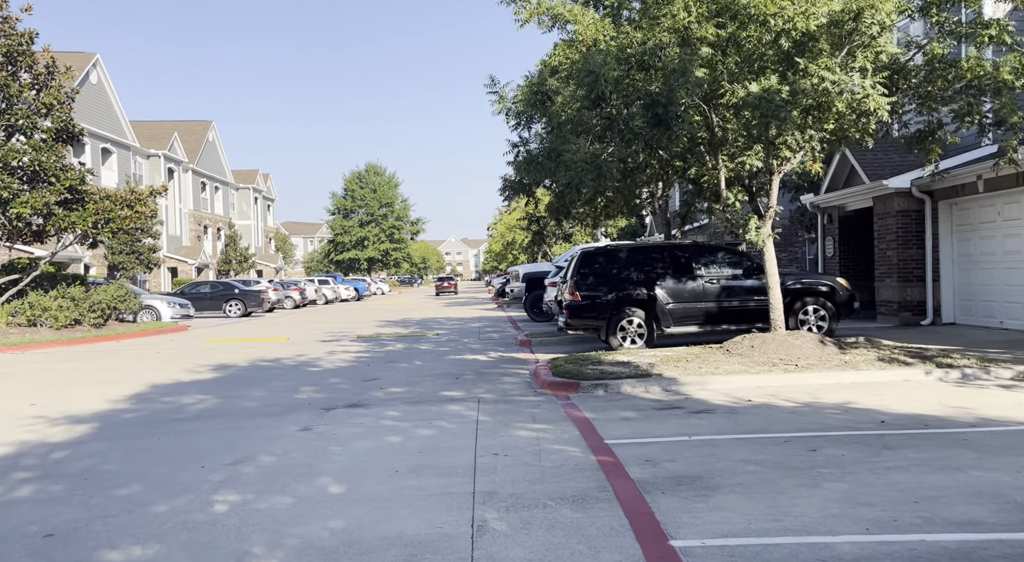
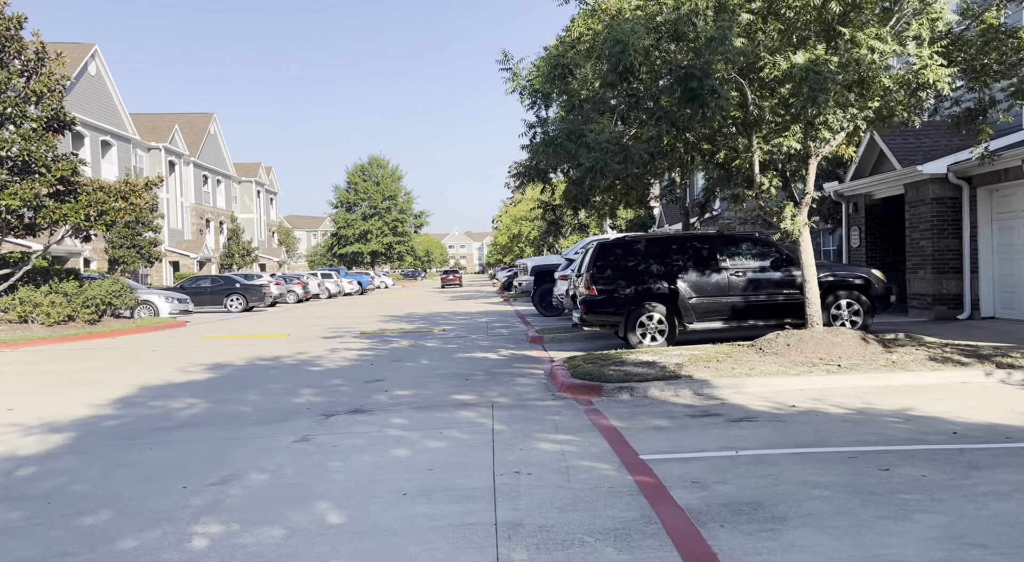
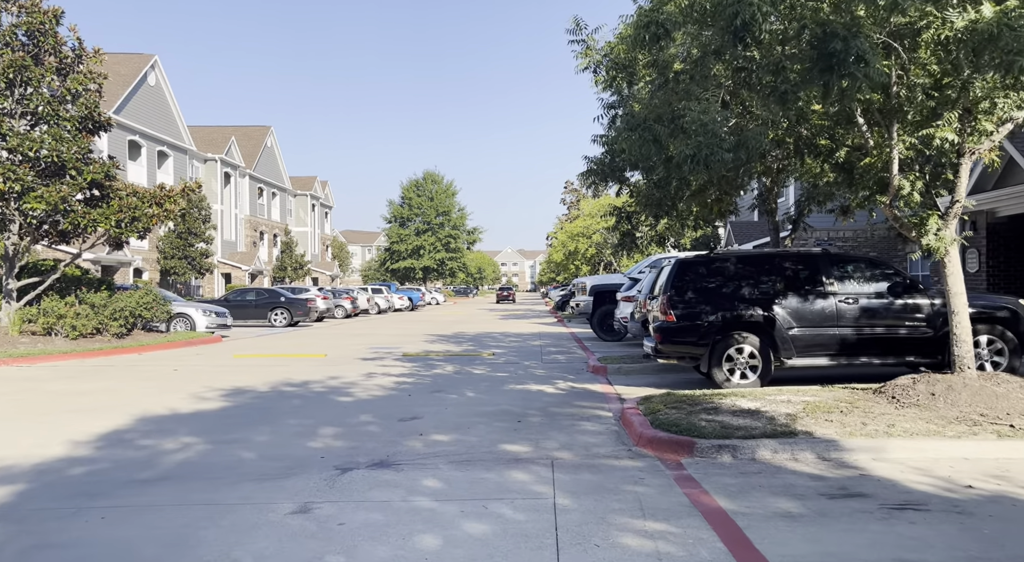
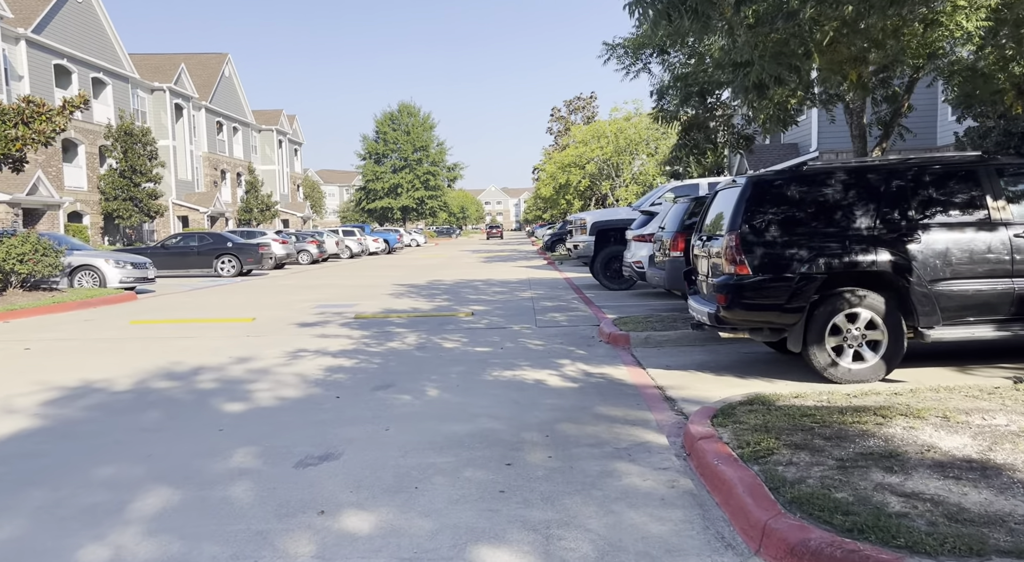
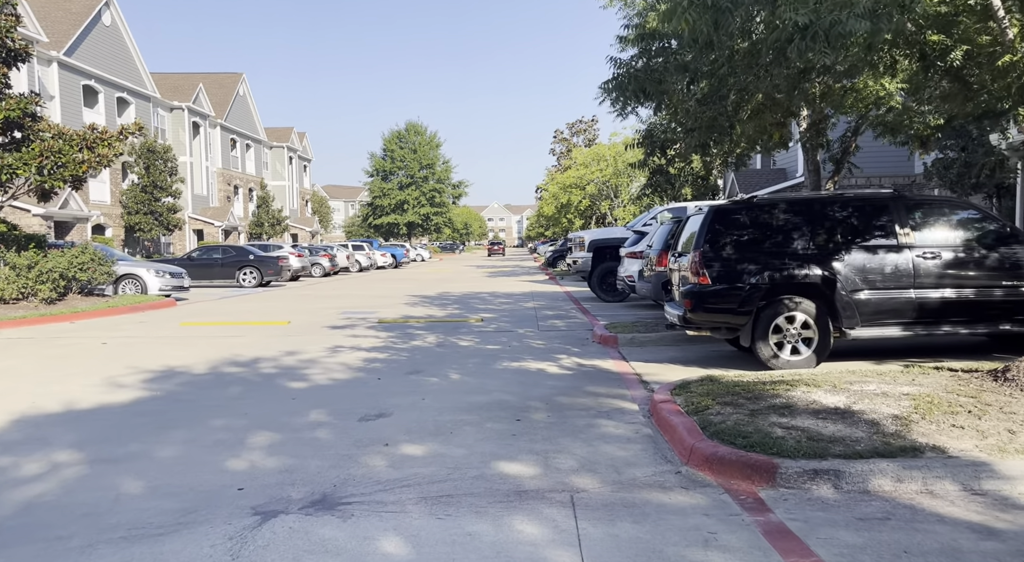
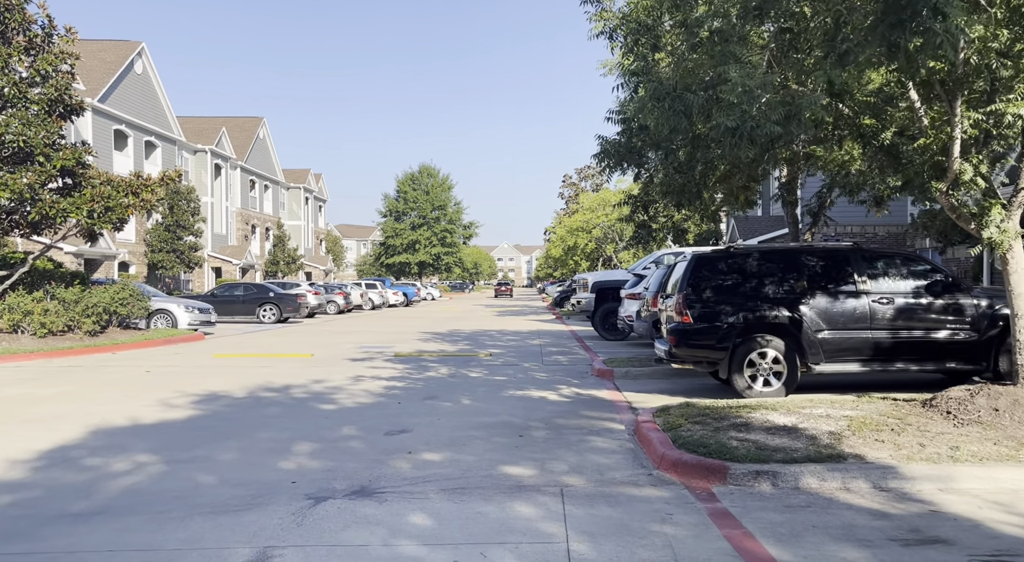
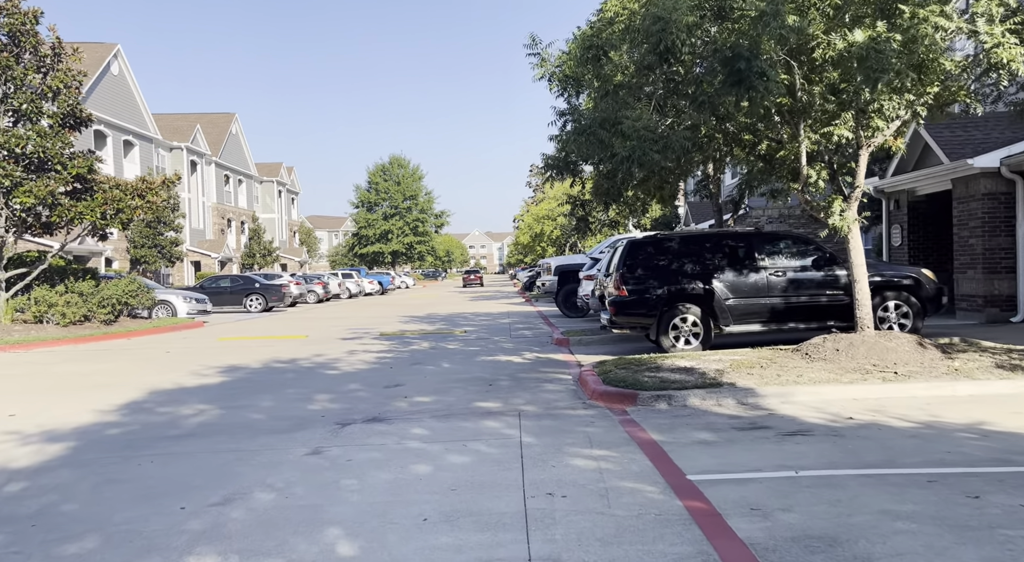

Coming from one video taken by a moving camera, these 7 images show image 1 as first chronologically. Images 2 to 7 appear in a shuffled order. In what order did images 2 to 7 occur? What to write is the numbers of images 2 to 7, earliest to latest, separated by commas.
2, 7, 3, 6, 5, 4
